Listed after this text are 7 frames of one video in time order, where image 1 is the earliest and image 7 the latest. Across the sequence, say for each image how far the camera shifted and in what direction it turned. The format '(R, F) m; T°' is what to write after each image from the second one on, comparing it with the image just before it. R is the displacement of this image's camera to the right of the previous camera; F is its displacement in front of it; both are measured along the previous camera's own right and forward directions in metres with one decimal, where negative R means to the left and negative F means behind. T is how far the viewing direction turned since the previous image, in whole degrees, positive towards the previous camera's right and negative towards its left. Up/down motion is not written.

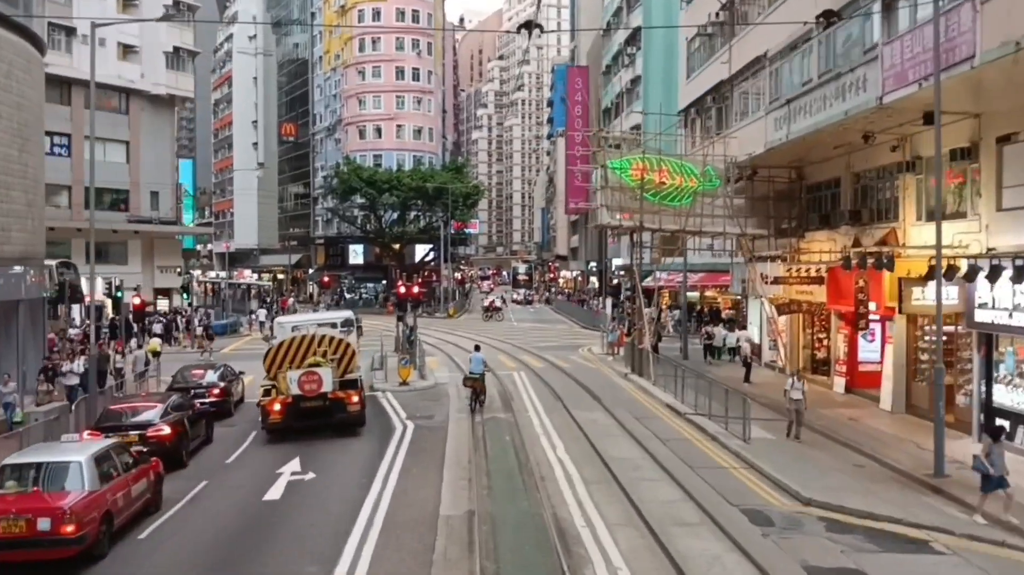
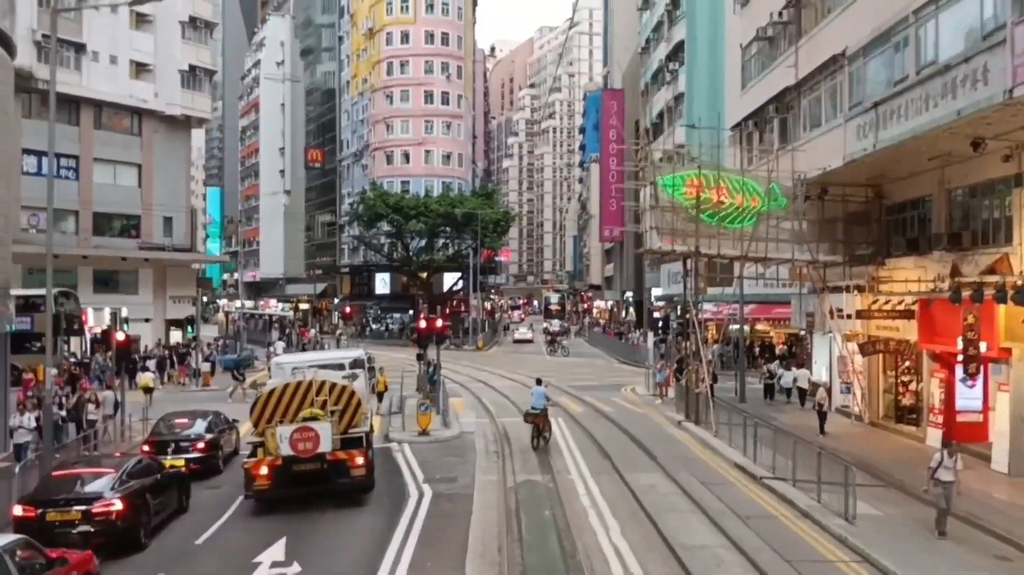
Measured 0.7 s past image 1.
(-0.2, +3.6) m; -2°
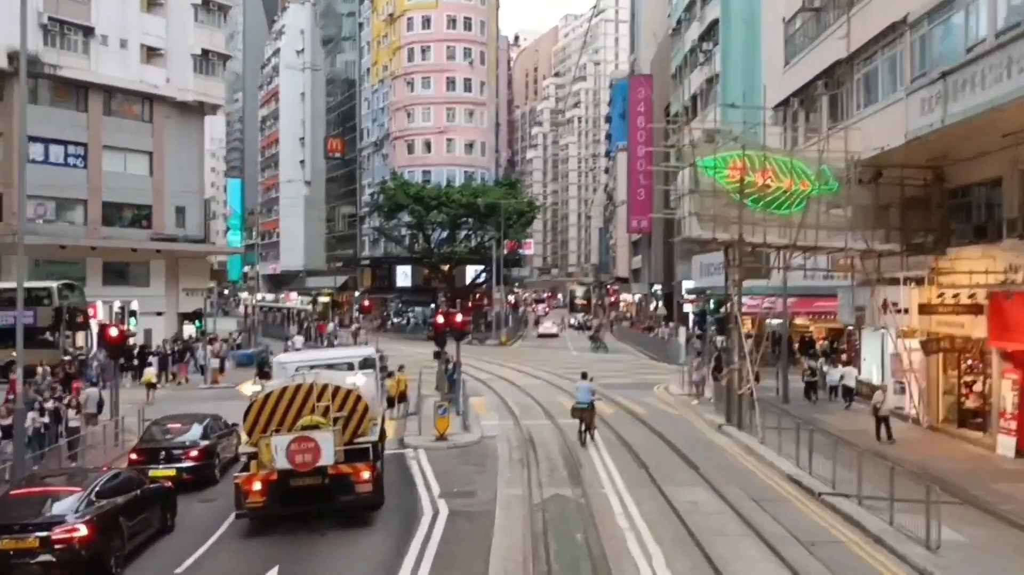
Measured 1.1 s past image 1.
(-0.1, +2.0) m; -1°
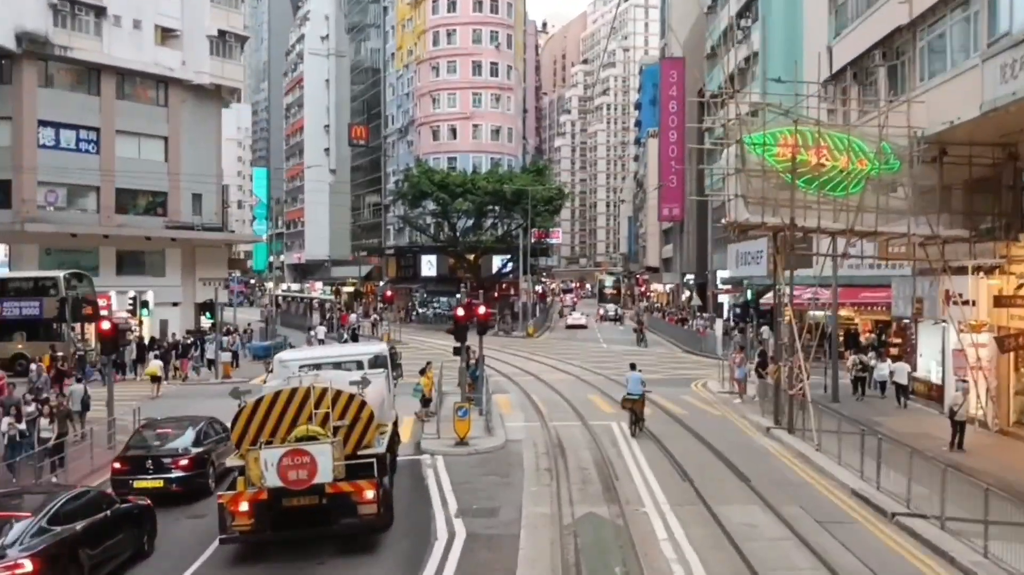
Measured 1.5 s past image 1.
(0.0, +2.0) m; -2°
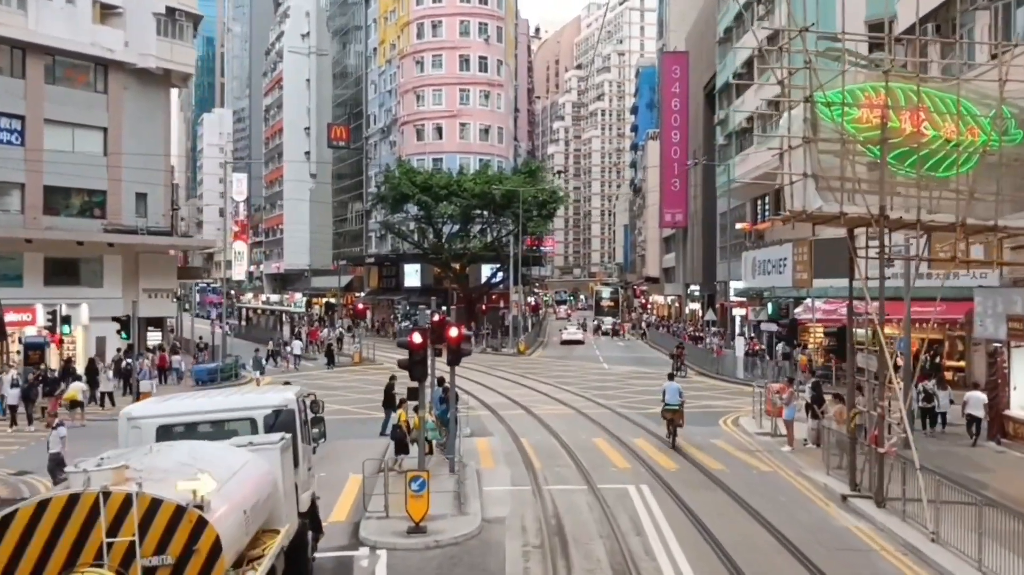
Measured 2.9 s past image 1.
(+0.2, +5.9) m; 0°
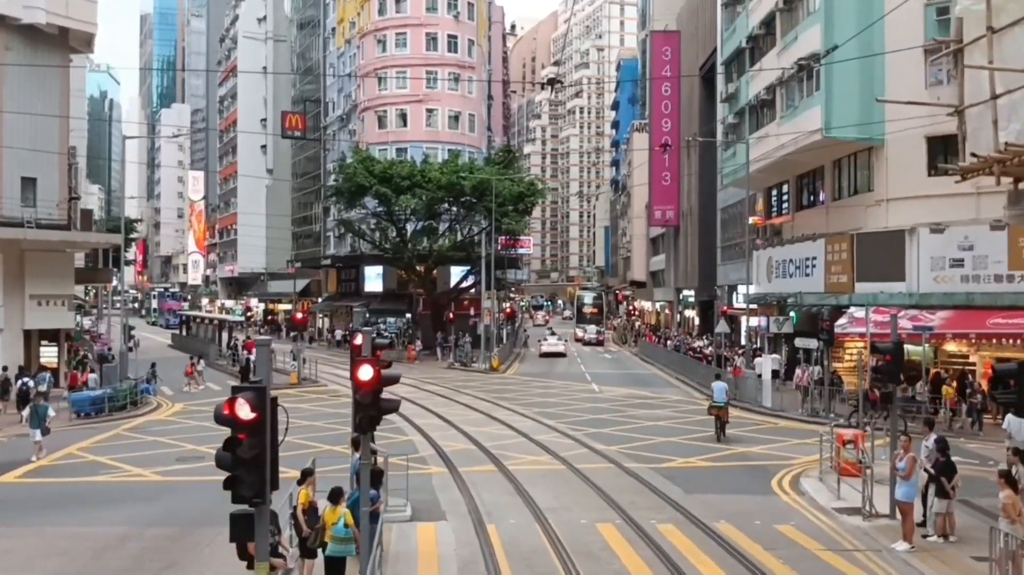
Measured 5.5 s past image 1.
(+0.2, +7.4) m; +1°
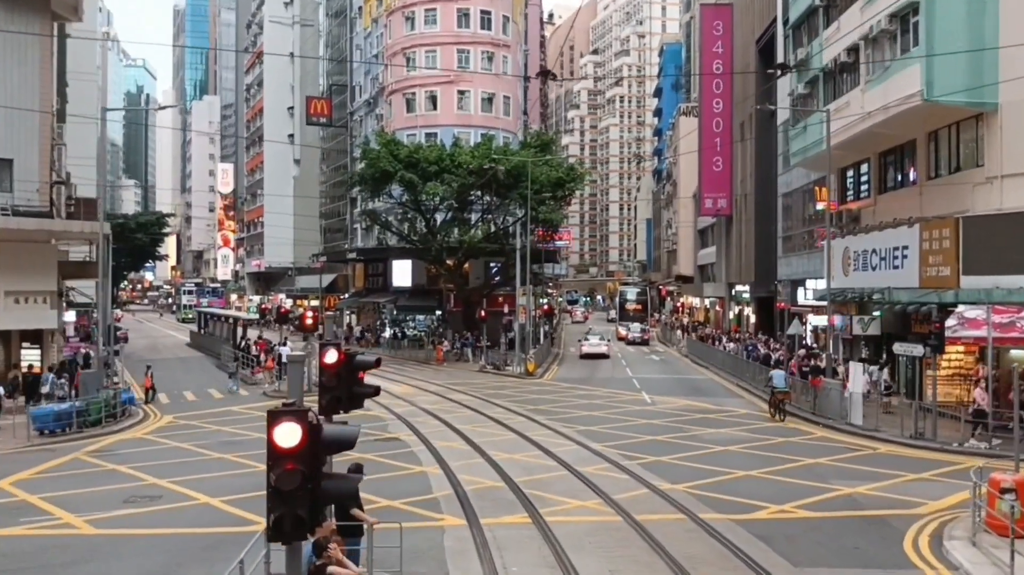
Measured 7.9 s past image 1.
(0.0, +4.5) m; -2°
